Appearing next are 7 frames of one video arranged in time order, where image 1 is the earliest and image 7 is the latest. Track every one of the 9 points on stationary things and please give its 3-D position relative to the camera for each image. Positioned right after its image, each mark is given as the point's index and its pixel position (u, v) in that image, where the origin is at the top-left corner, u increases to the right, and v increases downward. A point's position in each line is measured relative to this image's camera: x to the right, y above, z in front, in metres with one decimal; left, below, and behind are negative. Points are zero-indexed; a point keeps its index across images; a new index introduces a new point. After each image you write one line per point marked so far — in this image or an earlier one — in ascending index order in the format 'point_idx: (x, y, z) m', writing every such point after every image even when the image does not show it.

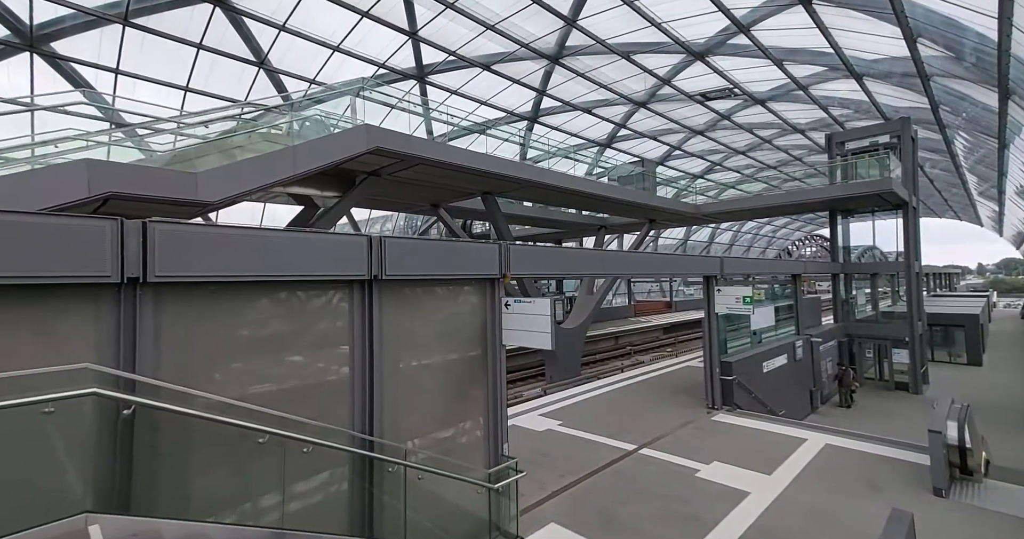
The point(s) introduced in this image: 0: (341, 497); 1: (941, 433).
0: (-1.8, -2.4, +5.5) m
1: (+7.7, -3.0, +9.1) m
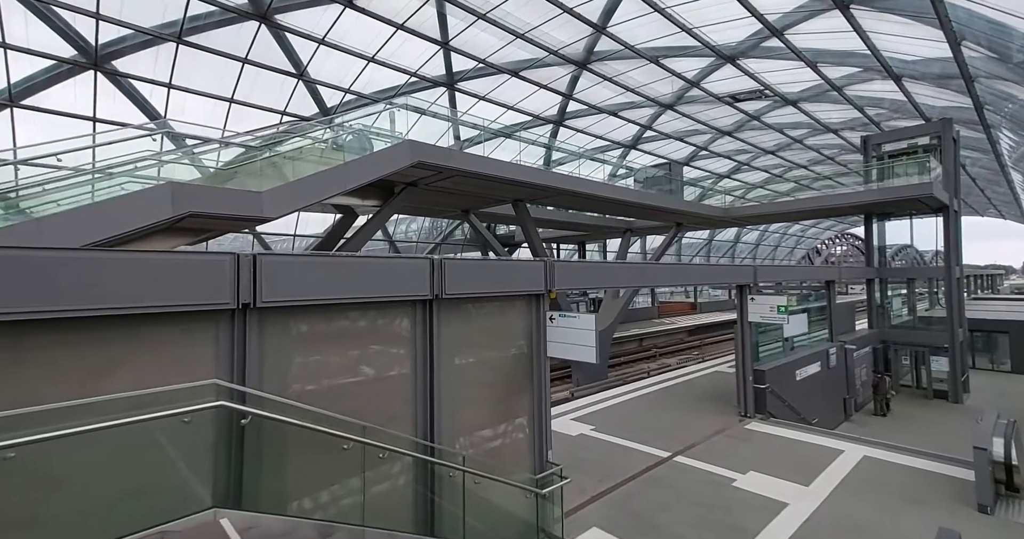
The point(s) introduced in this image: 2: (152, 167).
0: (-1.2, -2.7, +5.9) m
1: (+8.4, -3.2, +9.1) m
2: (-7.0, +2.0, +9.9) m
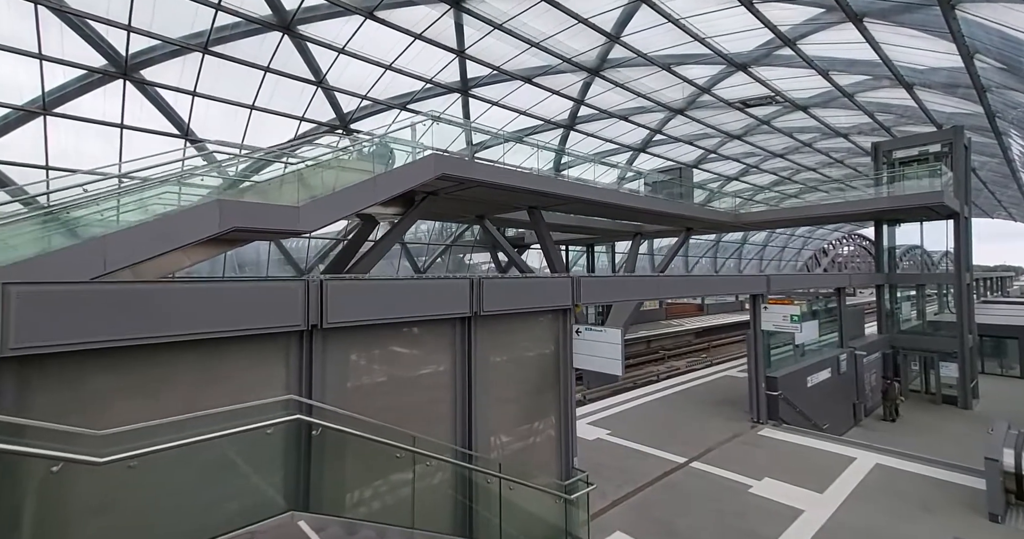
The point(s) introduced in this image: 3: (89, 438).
0: (-0.8, -2.9, +6.3) m
1: (+8.8, -3.5, +9.4) m
2: (-6.5, +1.8, +10.4) m
3: (-3.0, -1.2, +3.8) m
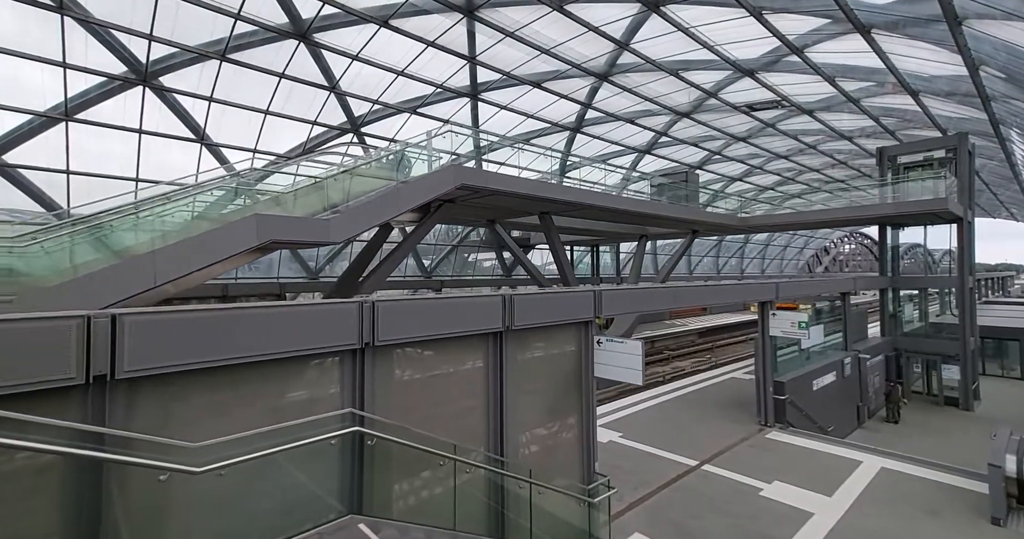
0: (-0.4, -3.1, +6.7) m
1: (+9.2, -3.8, +9.8) m
2: (-6.1, +1.6, +10.8) m
3: (-2.6, -1.5, +4.2) m
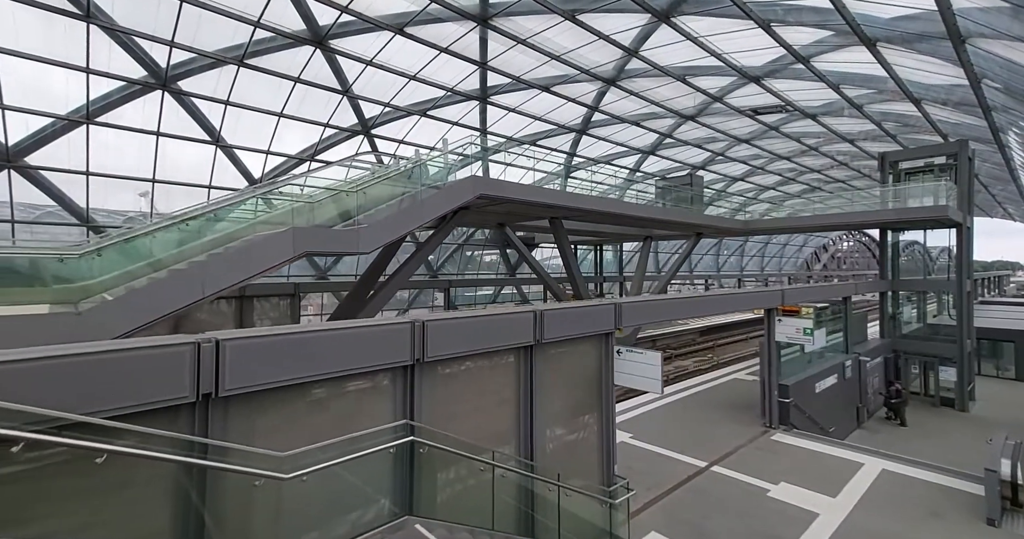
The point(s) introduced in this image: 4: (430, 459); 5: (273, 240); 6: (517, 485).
0: (+0.1, -3.4, +7.3) m
1: (+9.7, -4.0, +10.3) m
2: (-5.6, +1.4, +11.2) m
3: (-2.2, -1.7, +4.7) m
4: (-1.0, -2.3, +6.2) m
5: (-5.1, +0.7, +11.1) m
6: (+0.1, -3.0, +7.2) m
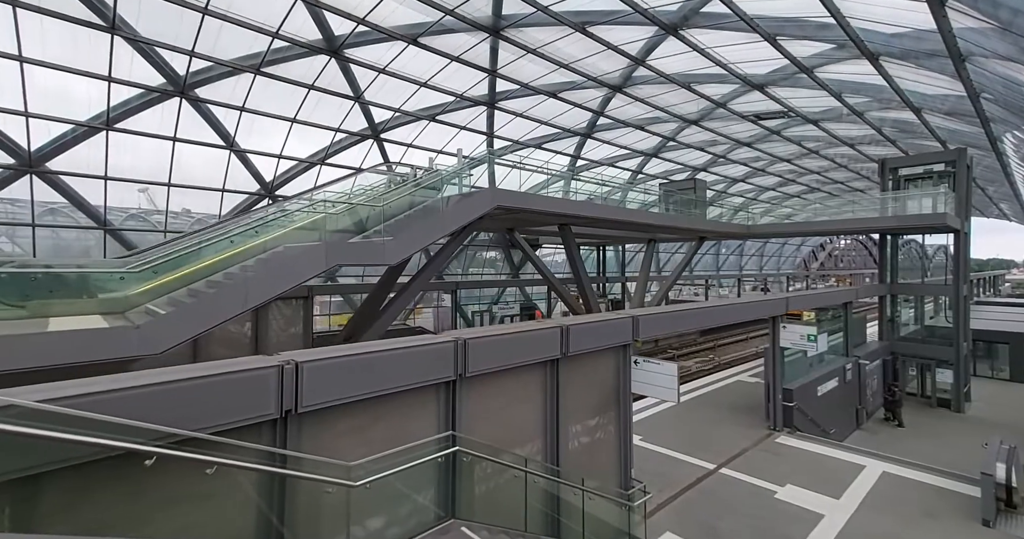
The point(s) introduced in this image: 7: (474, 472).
0: (+0.5, -3.7, +7.8) m
1: (+10.1, -4.3, +10.9) m
2: (-5.2, +1.2, +11.7) m
3: (-1.7, -2.0, +5.2) m
4: (-0.5, -2.5, +6.7) m
5: (-4.7, +0.5, +11.6) m
6: (+0.5, -3.3, +7.7) m
7: (-0.5, -2.6, +6.7) m
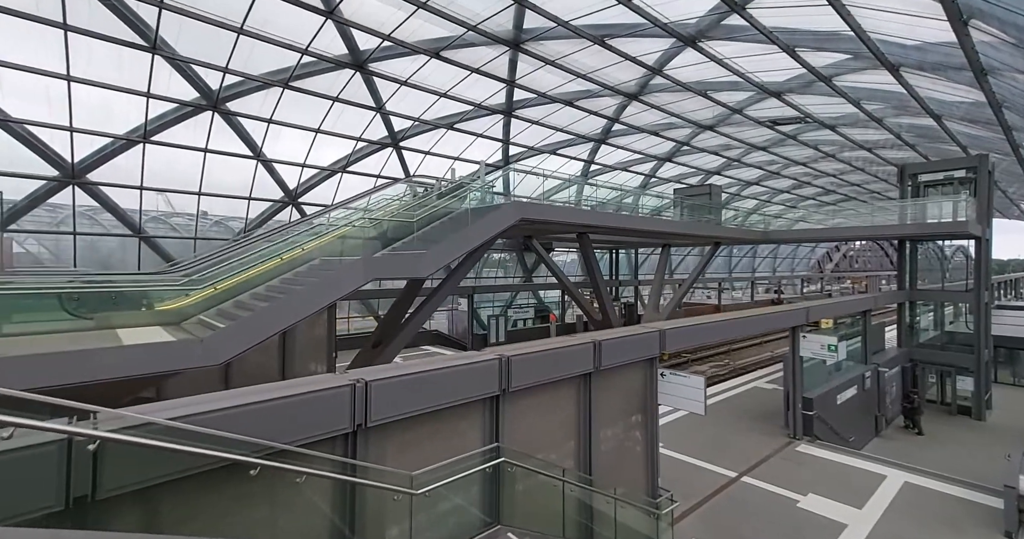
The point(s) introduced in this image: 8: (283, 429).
0: (+1.0, -3.9, +8.1) m
1: (+10.7, -4.6, +11.0) m
2: (-4.6, +0.9, +12.2) m
3: (-1.2, -2.3, +5.6) m
4: (0.0, -2.8, +7.0) m
5: (-4.1, +0.2, +12.0) m
6: (+1.1, -3.6, +8.1) m
7: (+0.1, -2.9, +7.1) m
8: (-2.4, -1.6, +5.1) m
